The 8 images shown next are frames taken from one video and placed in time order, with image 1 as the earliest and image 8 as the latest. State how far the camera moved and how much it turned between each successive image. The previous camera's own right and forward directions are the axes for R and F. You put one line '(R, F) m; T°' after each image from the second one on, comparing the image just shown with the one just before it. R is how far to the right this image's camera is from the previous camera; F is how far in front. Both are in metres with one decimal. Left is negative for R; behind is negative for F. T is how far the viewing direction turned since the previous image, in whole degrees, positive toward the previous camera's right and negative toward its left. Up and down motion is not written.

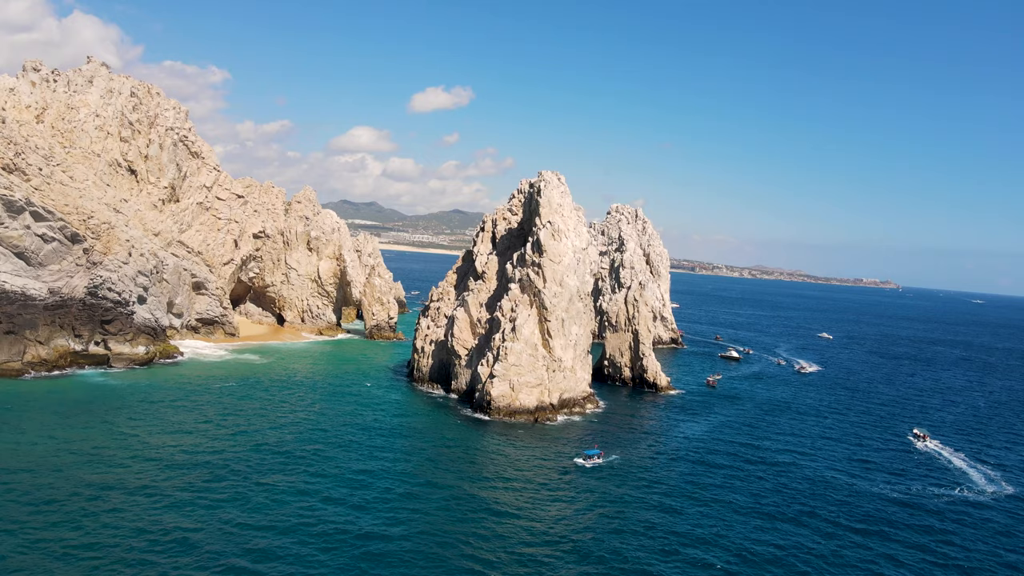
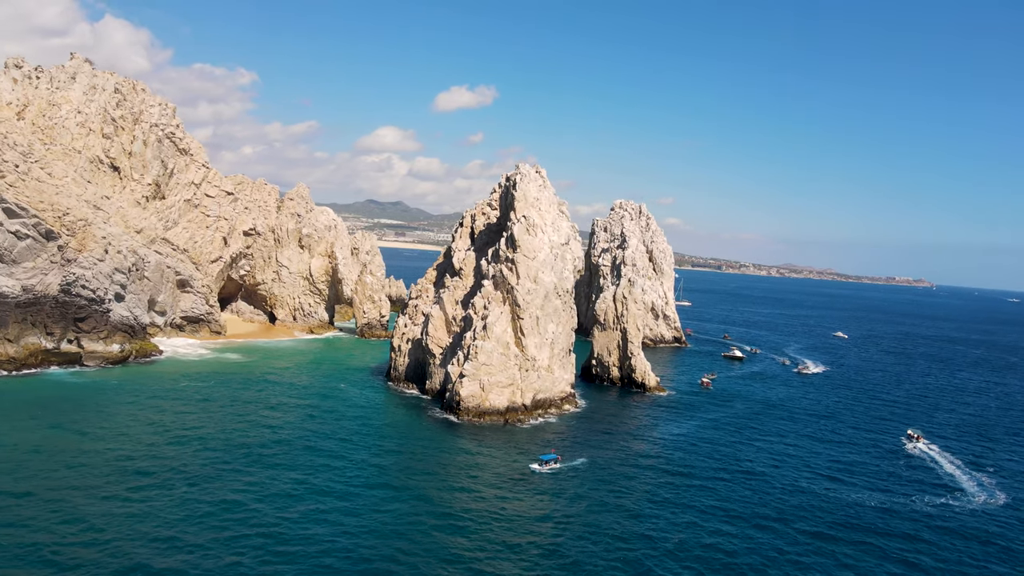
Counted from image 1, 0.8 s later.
(+3.5, +1.8) m; -2°
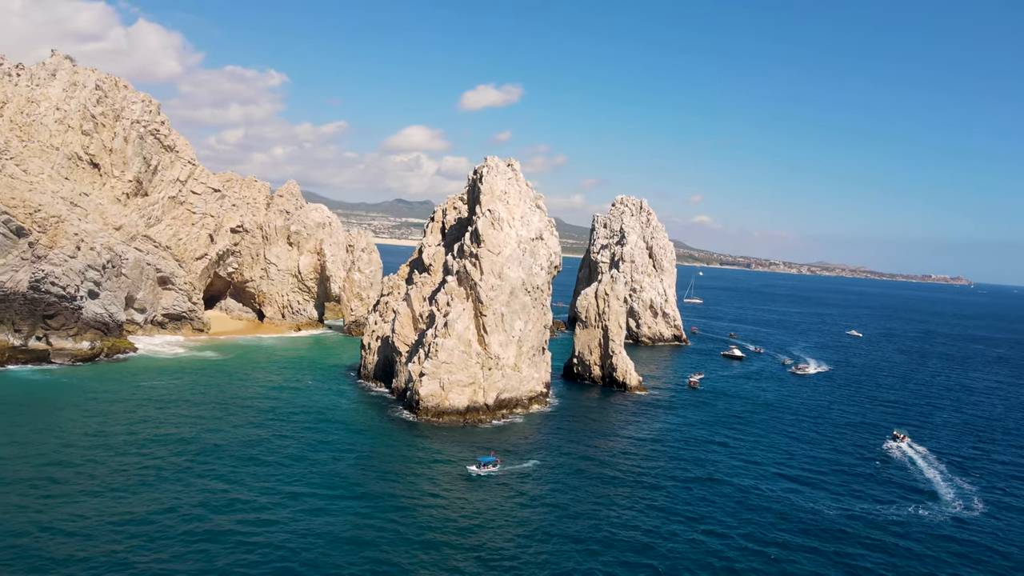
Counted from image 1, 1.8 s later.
(+4.1, +1.7) m; -2°
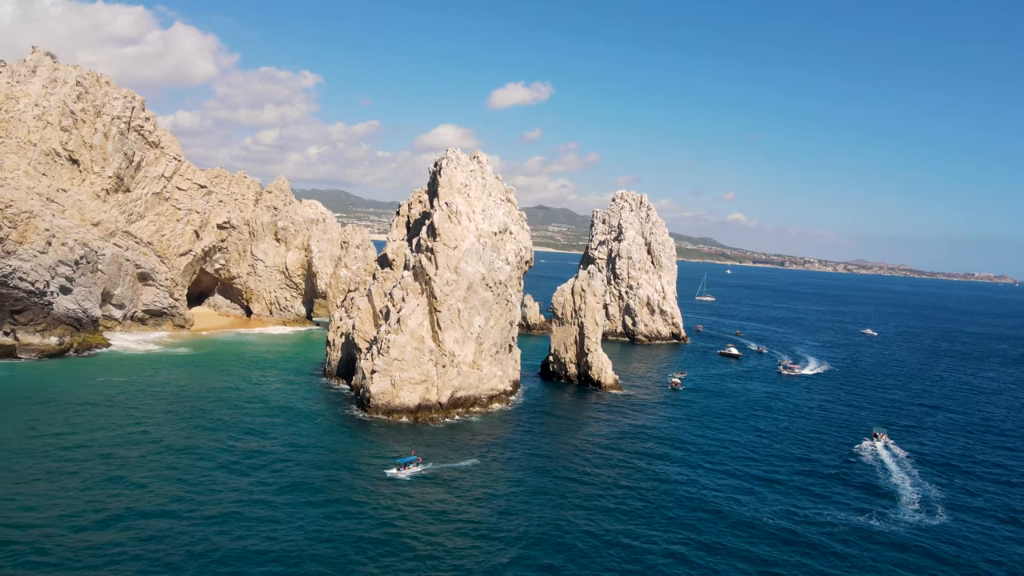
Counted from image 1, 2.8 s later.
(+4.7, +1.6) m; -2°
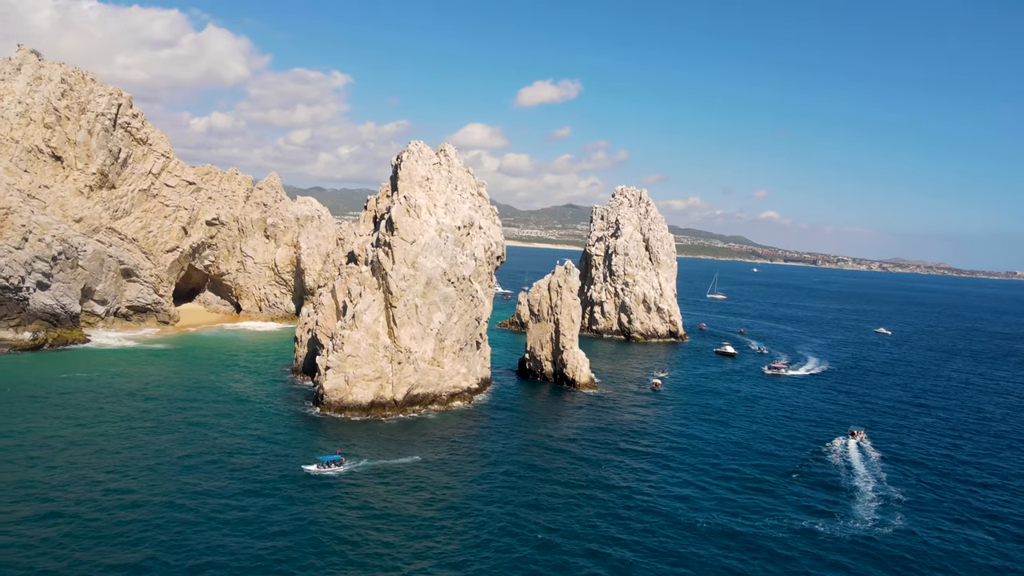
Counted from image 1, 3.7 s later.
(+4.3, +1.2) m; -2°
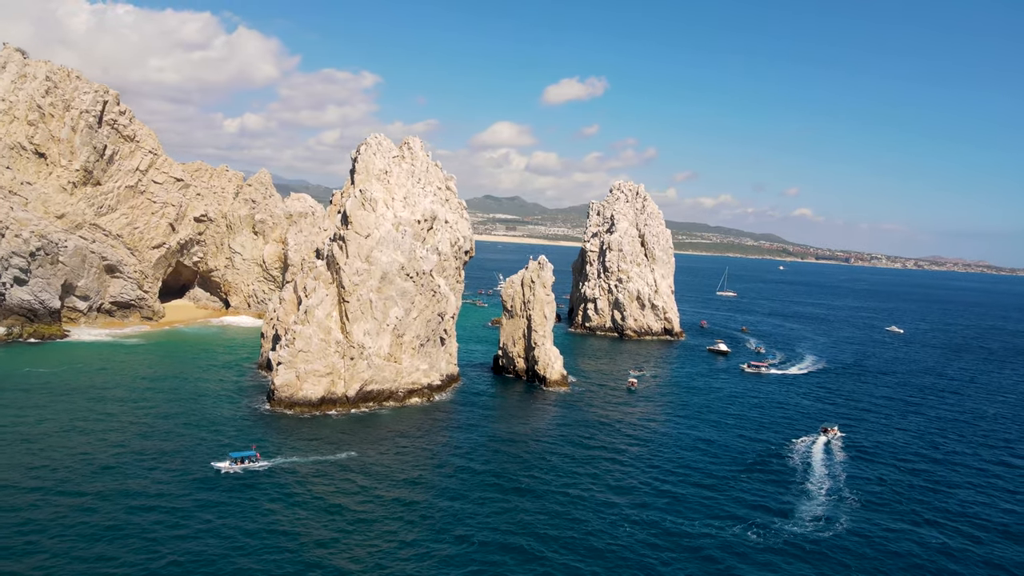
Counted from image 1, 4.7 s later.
(+4.4, +1.1) m; -2°
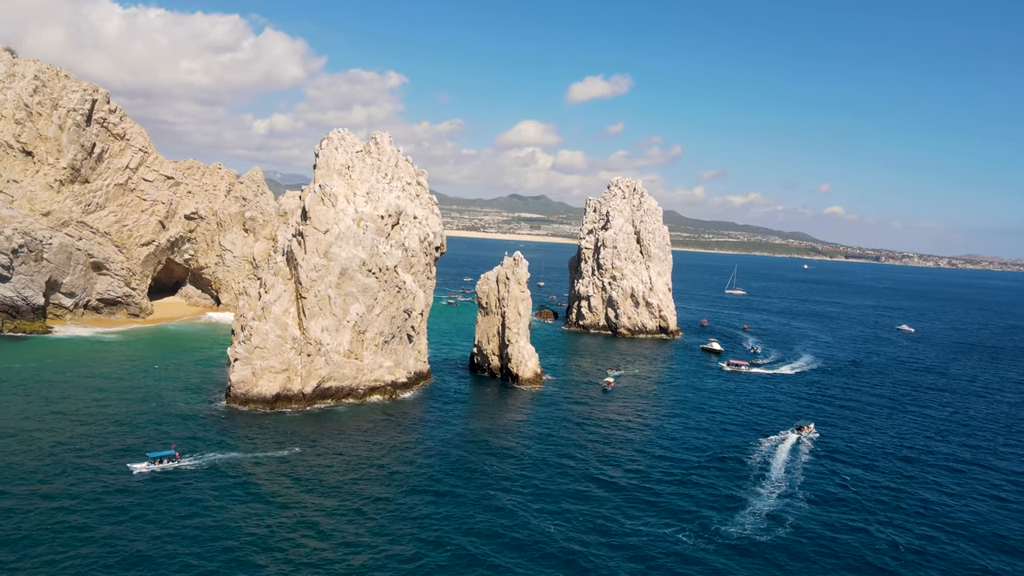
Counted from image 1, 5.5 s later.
(+3.9, +0.9) m; -2°
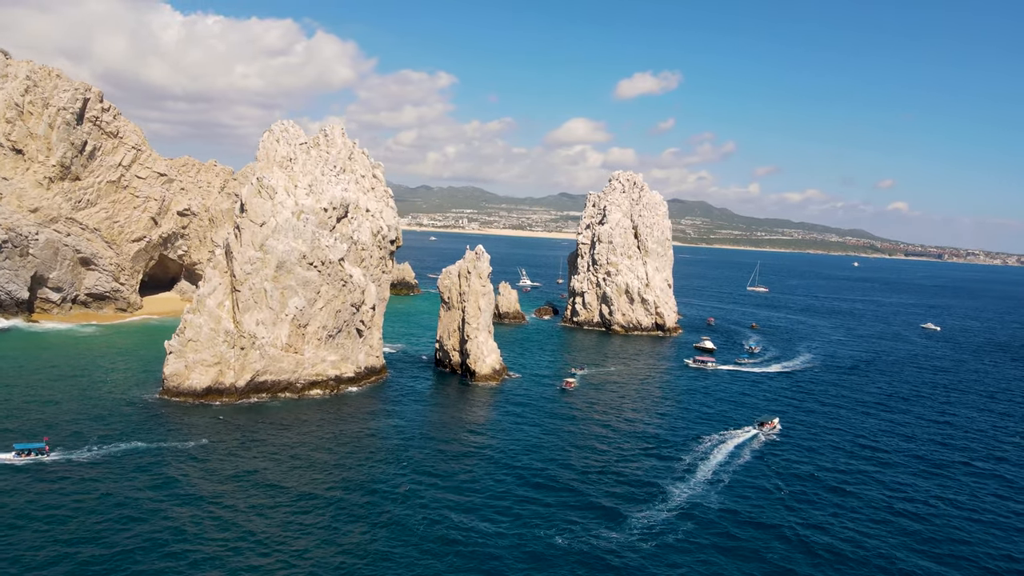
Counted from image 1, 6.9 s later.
(+6.6, +1.5) m; -4°
